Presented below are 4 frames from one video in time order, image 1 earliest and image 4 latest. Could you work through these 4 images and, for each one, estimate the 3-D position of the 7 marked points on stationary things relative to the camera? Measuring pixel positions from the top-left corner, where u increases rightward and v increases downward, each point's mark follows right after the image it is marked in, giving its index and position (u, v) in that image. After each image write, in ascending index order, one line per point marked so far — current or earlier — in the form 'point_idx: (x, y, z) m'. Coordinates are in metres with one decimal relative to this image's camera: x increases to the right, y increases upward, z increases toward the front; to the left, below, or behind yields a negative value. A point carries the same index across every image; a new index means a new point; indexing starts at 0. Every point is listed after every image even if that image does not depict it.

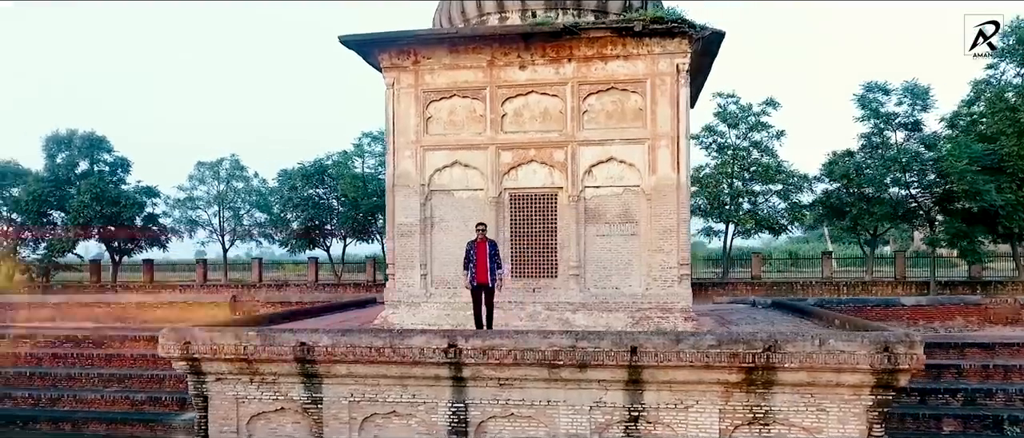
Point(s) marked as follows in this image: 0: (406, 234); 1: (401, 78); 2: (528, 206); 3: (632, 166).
0: (-1.8, -0.3, +10.9) m
1: (-1.9, +2.5, +11.1) m
2: (+0.3, +0.2, +10.6) m
3: (+1.9, +0.8, +10.2) m
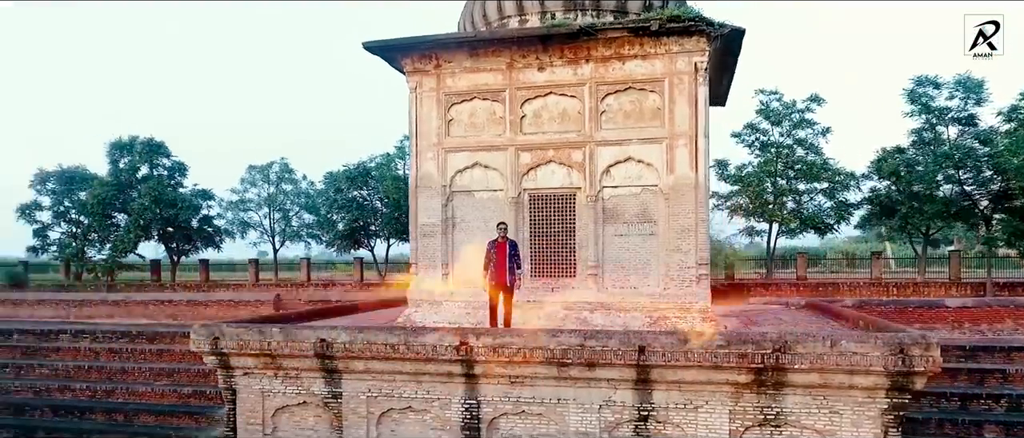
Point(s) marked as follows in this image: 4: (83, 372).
0: (-1.5, -0.3, +11.1) m
1: (-1.6, +2.5, +11.4) m
2: (+0.6, +0.2, +10.7) m
3: (+2.2, +0.9, +10.2) m
4: (-11.4, -4.1, +16.9) m
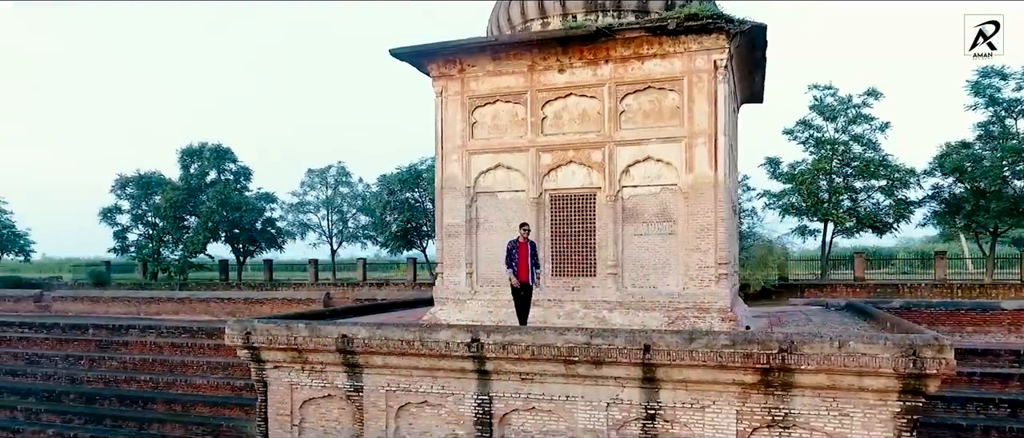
0: (-1.1, -0.3, +11.4) m
1: (-1.2, +2.5, +11.7) m
2: (+0.9, +0.2, +10.8) m
3: (+2.5, +0.9, +10.1) m
4: (-10.4, -4.2, +18.1) m
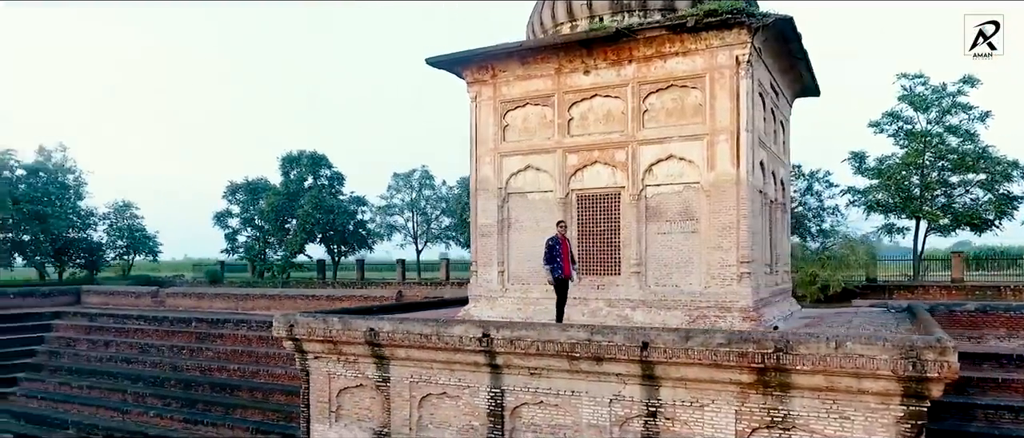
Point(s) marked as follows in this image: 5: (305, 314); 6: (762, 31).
0: (-0.5, -0.3, +11.9) m
1: (-0.6, +2.4, +12.1) m
2: (+1.4, +0.2, +10.9) m
3: (+2.9, +0.9, +10.1) m
4: (-8.8, -4.3, +19.8) m
5: (-3.4, -1.6, +10.4) m
6: (+3.9, +3.0, +10.0) m
